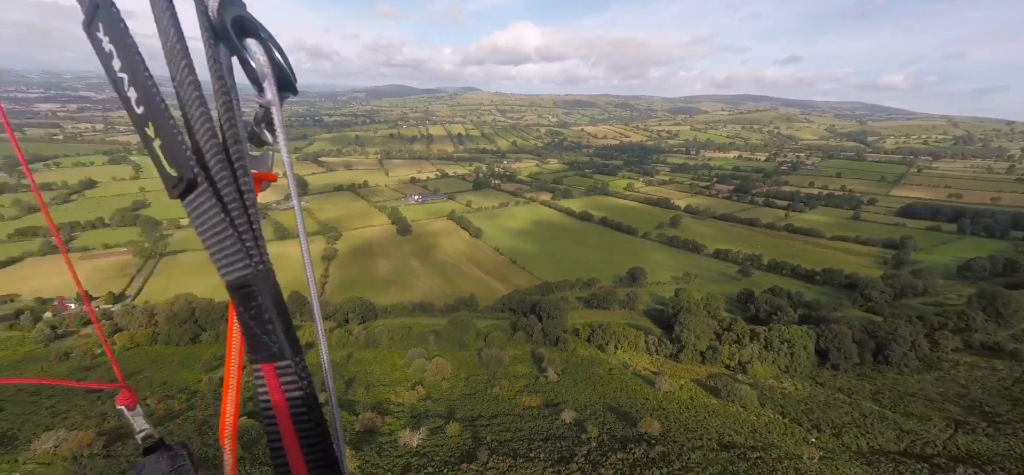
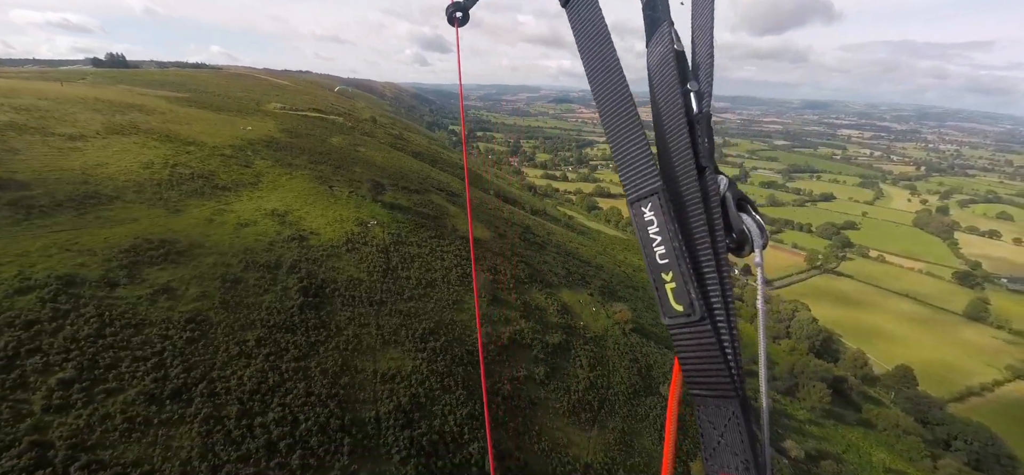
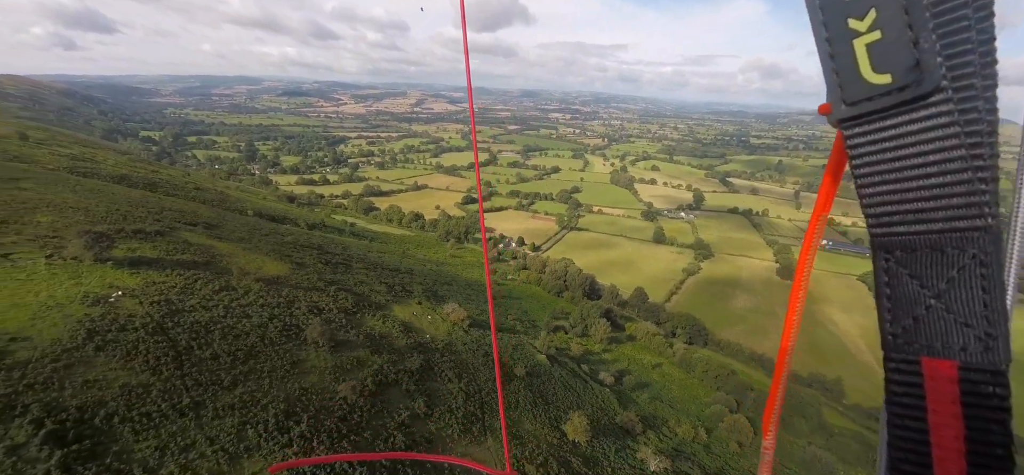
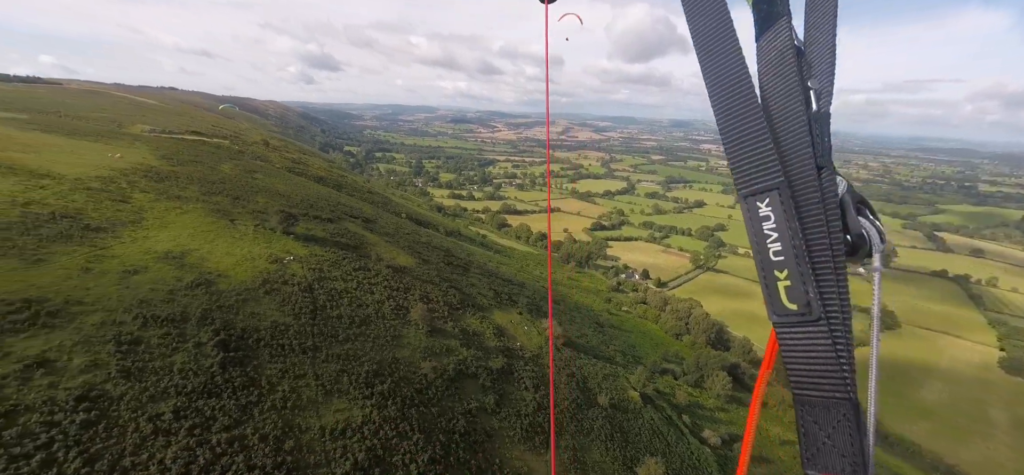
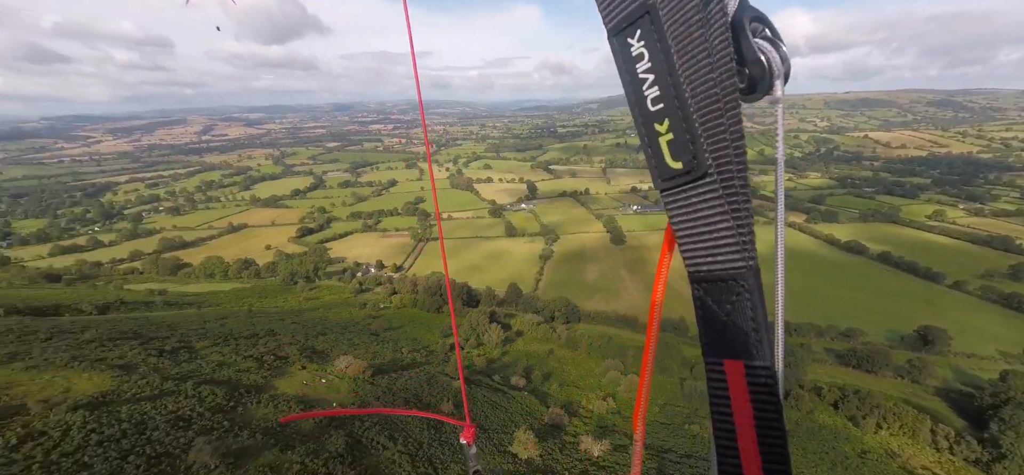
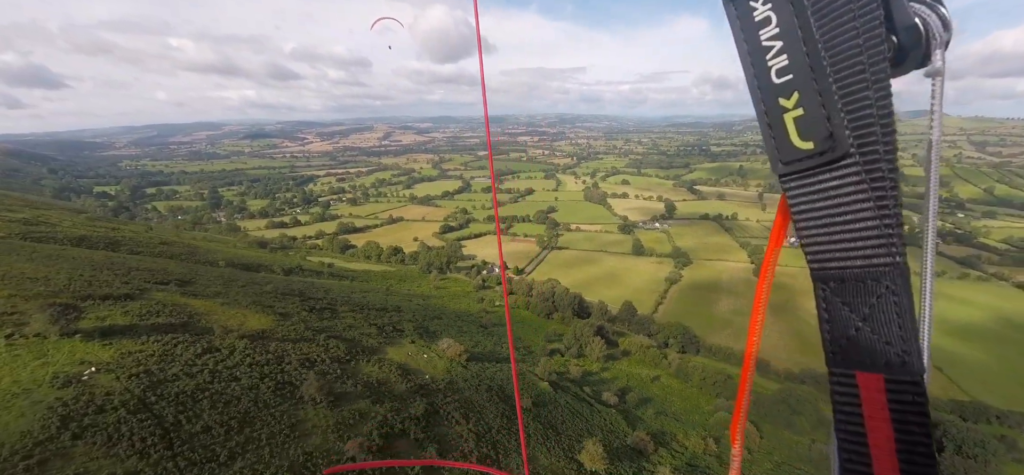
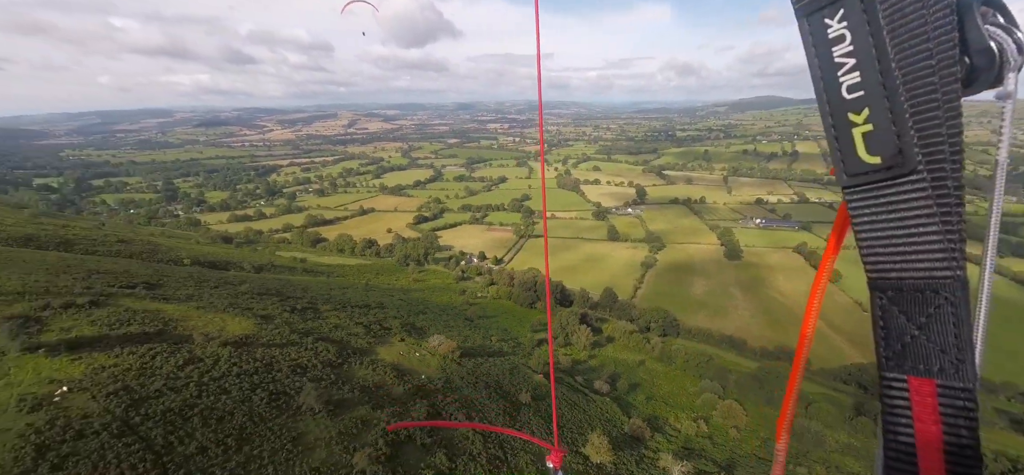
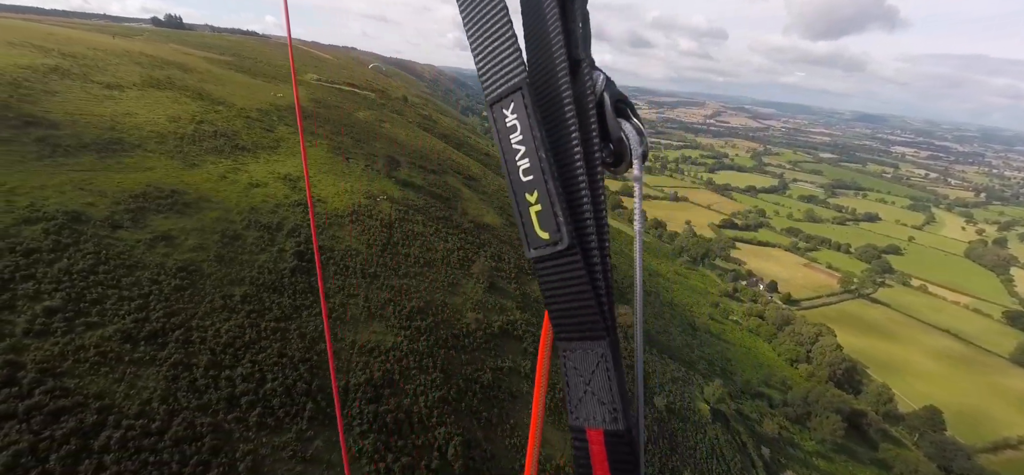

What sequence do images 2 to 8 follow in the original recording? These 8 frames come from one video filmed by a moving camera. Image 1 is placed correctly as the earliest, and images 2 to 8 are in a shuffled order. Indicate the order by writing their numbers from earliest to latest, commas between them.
5, 7, 6, 3, 4, 2, 8
